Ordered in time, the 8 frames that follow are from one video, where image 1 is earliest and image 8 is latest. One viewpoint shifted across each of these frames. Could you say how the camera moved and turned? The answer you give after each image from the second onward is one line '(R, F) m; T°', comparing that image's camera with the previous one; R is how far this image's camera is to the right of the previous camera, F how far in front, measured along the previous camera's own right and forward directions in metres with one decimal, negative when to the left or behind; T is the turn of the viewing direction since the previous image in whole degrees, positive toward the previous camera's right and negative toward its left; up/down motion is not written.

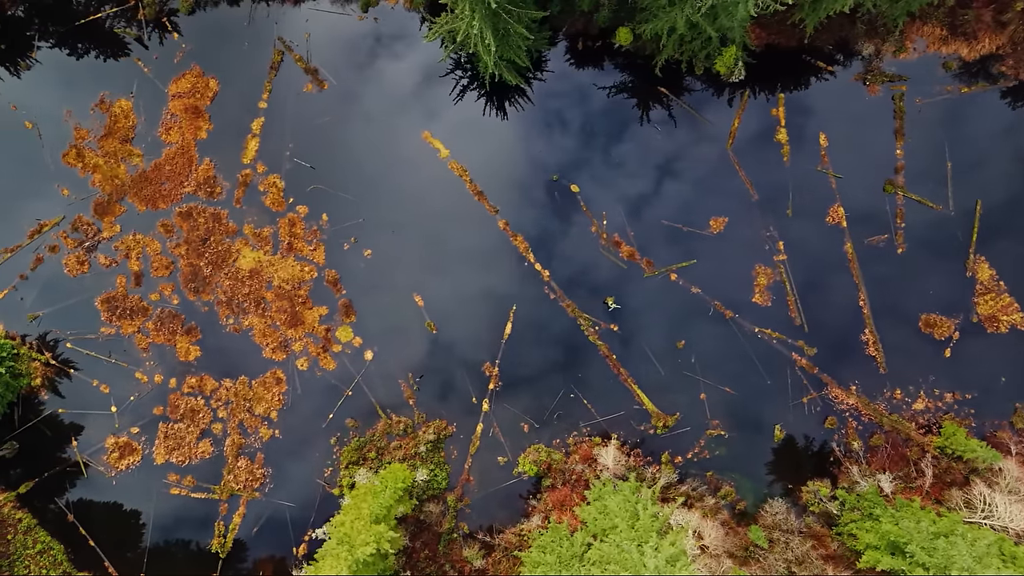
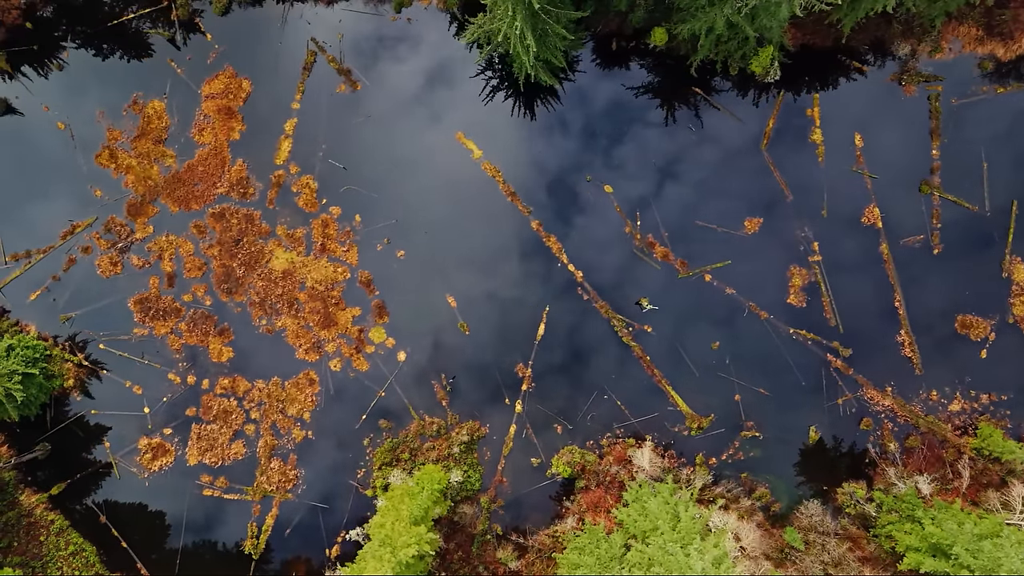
(-0.9, 0.0) m; 0°
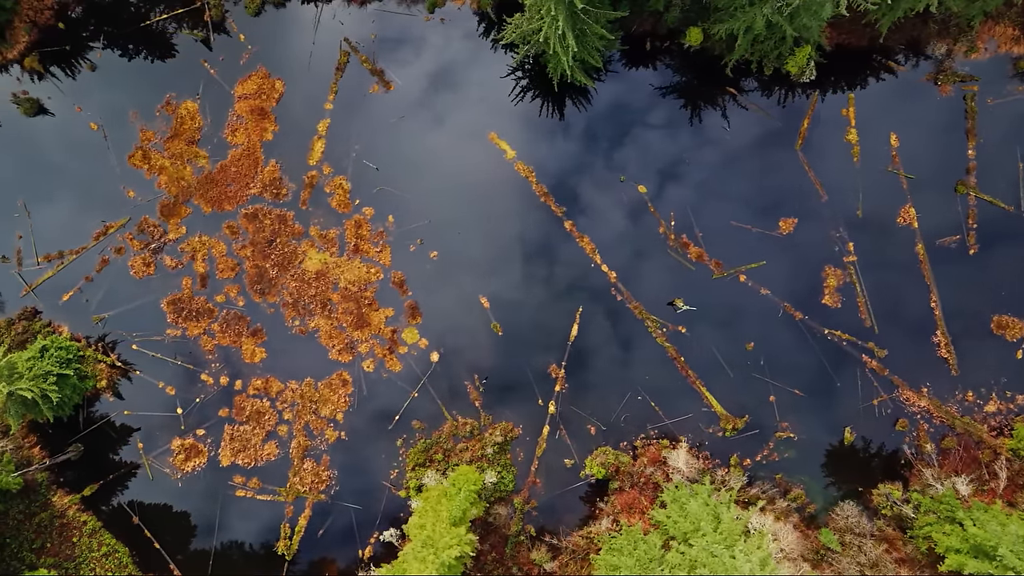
(-0.9, 0.0) m; 0°
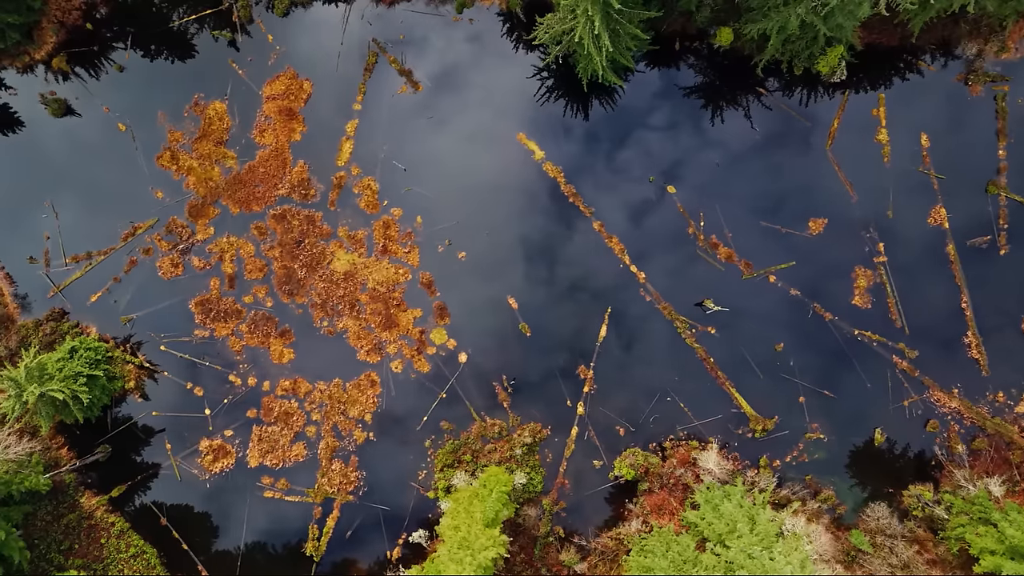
(-0.8, 0.0) m; 0°
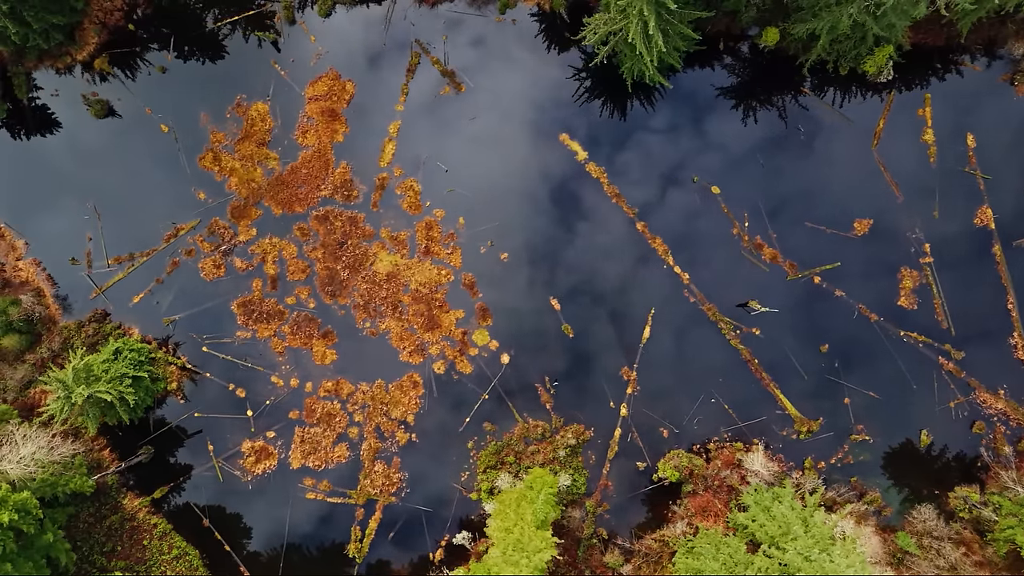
(-1.2, 0.0) m; 0°
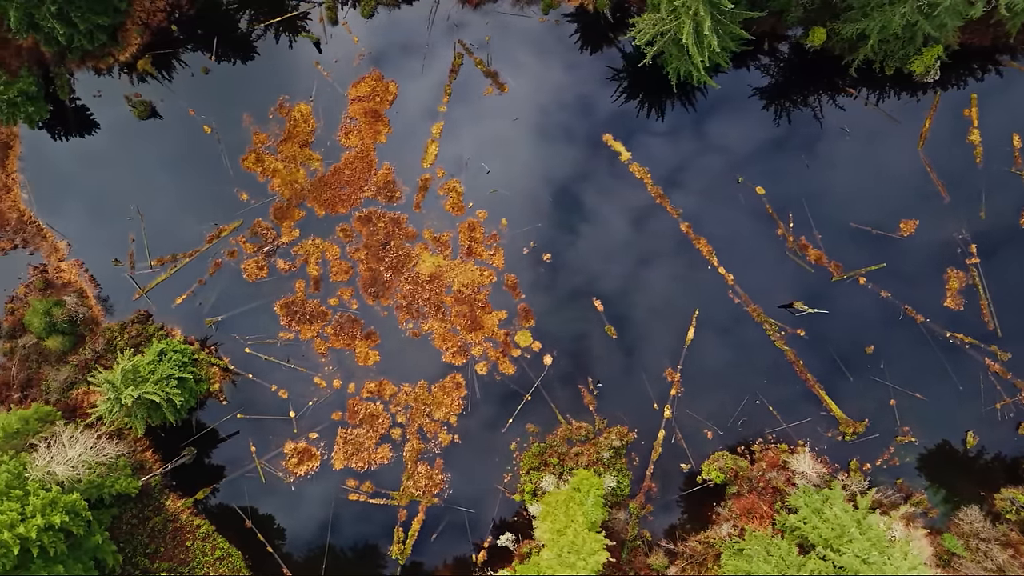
(-1.2, 0.0) m; 0°
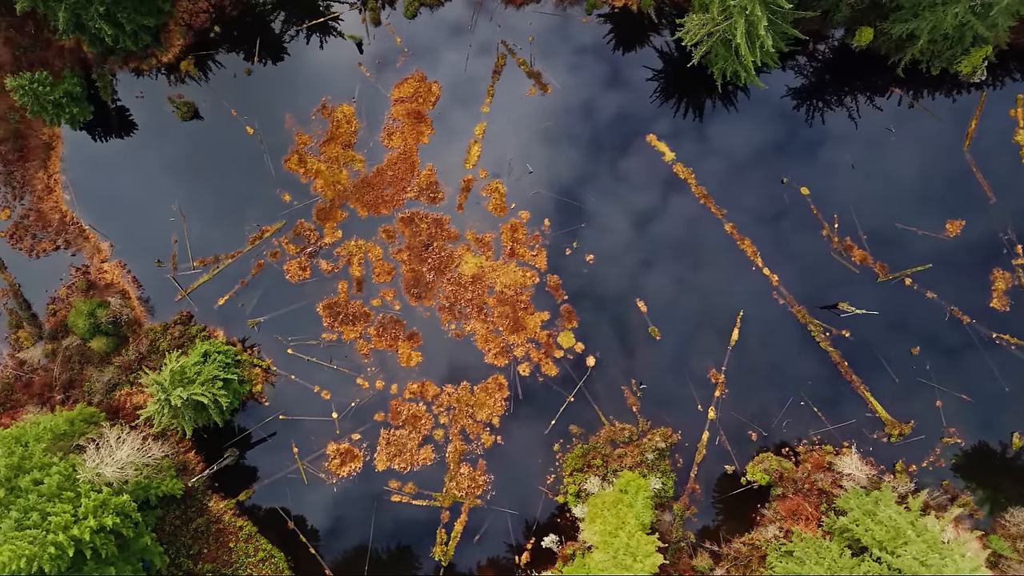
(-1.2, 0.0) m; 0°
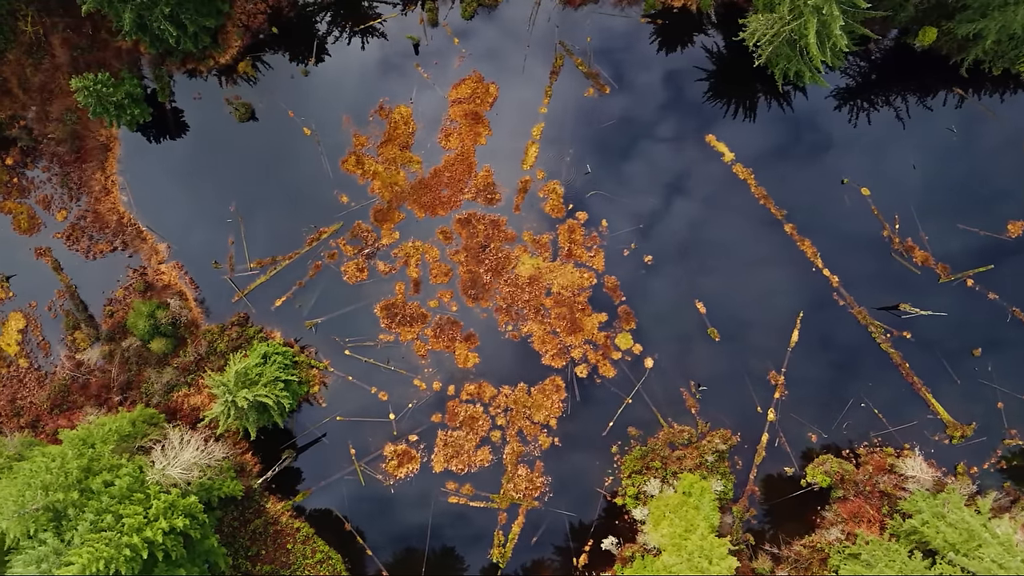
(-1.5, 0.0) m; 0°
